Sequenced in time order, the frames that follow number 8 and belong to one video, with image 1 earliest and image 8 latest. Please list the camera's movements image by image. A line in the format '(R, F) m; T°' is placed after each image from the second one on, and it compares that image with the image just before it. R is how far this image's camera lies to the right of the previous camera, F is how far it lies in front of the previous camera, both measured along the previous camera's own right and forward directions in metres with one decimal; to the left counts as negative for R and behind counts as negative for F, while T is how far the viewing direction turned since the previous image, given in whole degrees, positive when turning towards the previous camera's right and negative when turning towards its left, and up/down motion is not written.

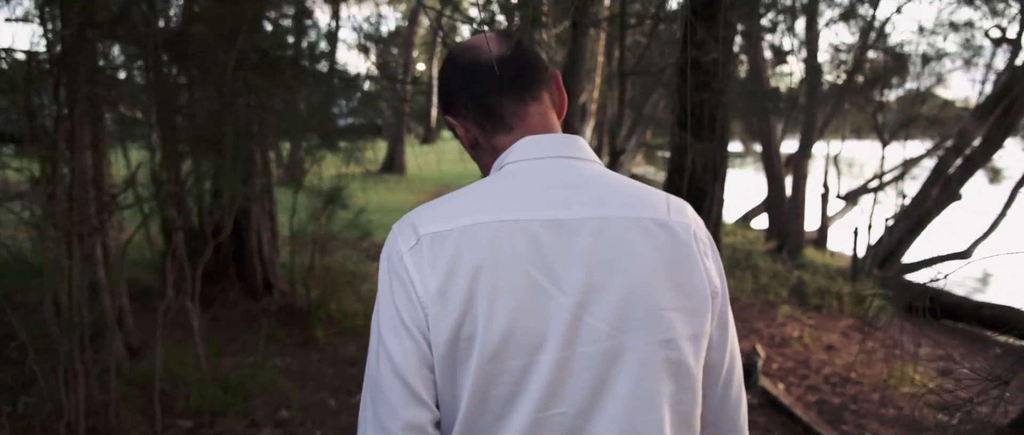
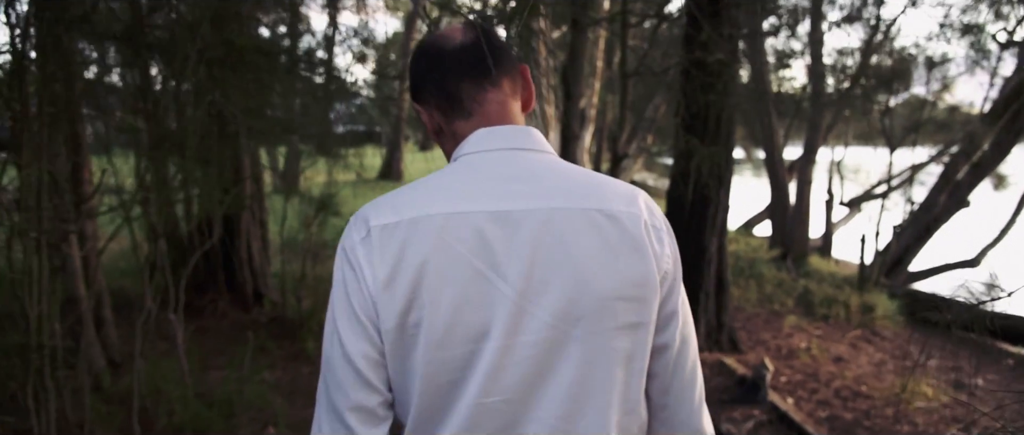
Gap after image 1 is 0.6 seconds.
(0.0, +0.3) m; 0°
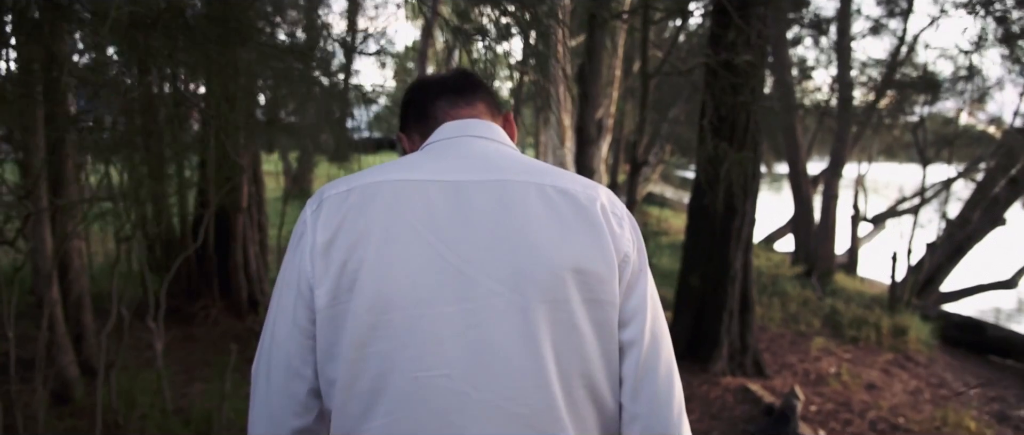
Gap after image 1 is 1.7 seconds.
(0.0, +0.5) m; -1°
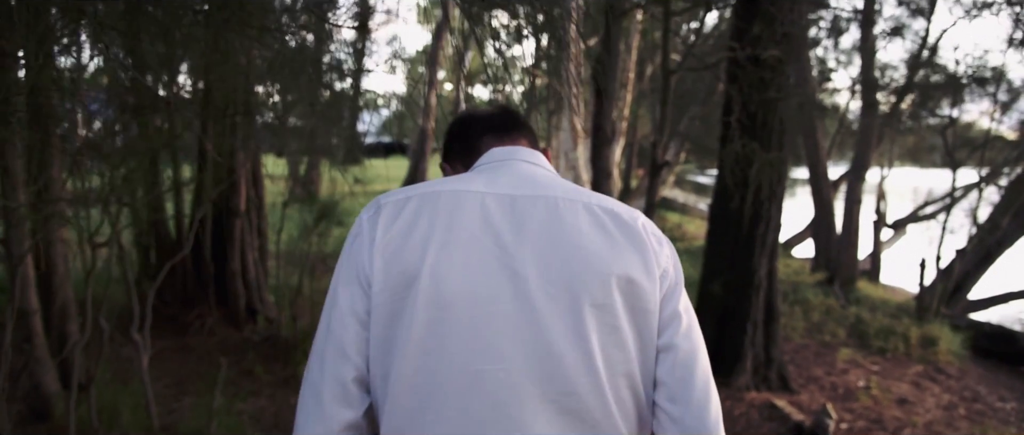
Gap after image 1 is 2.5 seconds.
(0.0, +0.4) m; -1°
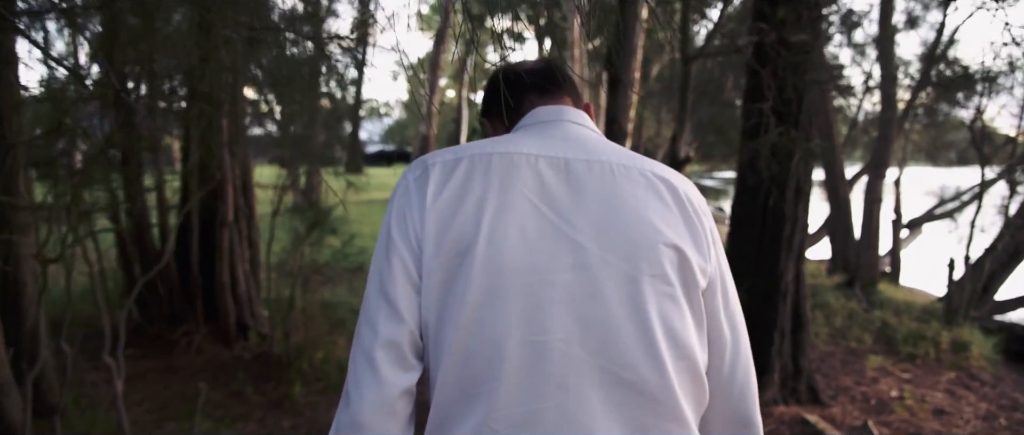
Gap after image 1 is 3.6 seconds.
(0.0, +0.5) m; 0°
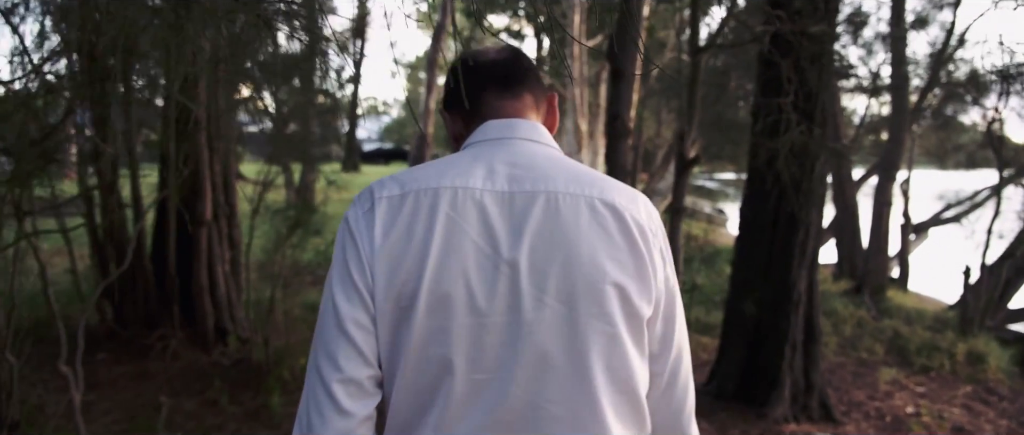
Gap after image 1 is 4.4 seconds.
(0.0, +0.4) m; 0°
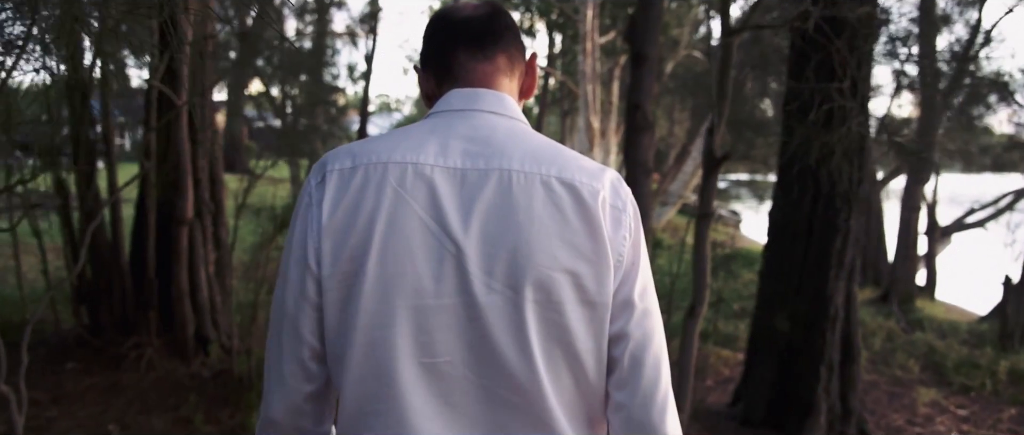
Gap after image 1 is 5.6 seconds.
(0.0, +0.6) m; -1°
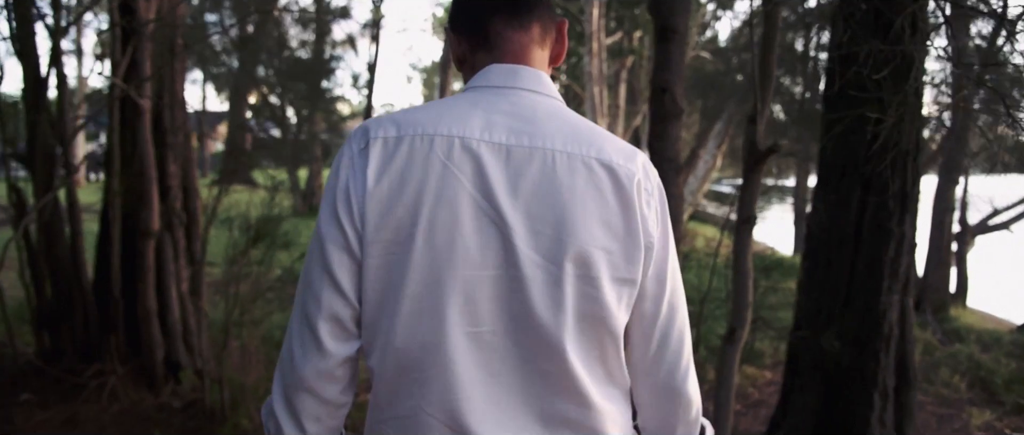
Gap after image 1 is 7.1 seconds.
(0.0, +0.6) m; 0°
